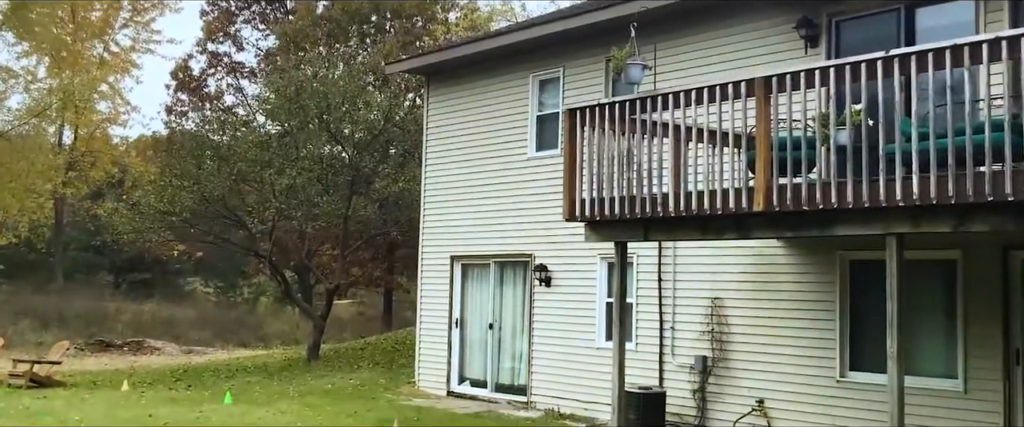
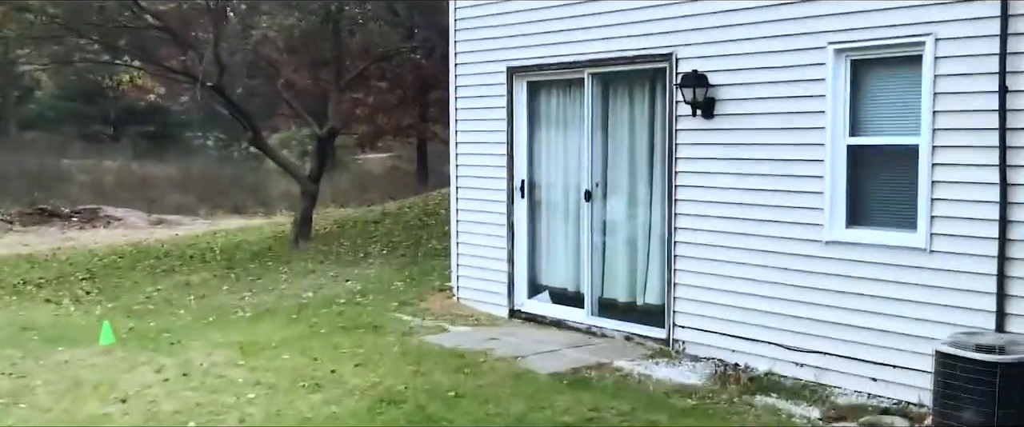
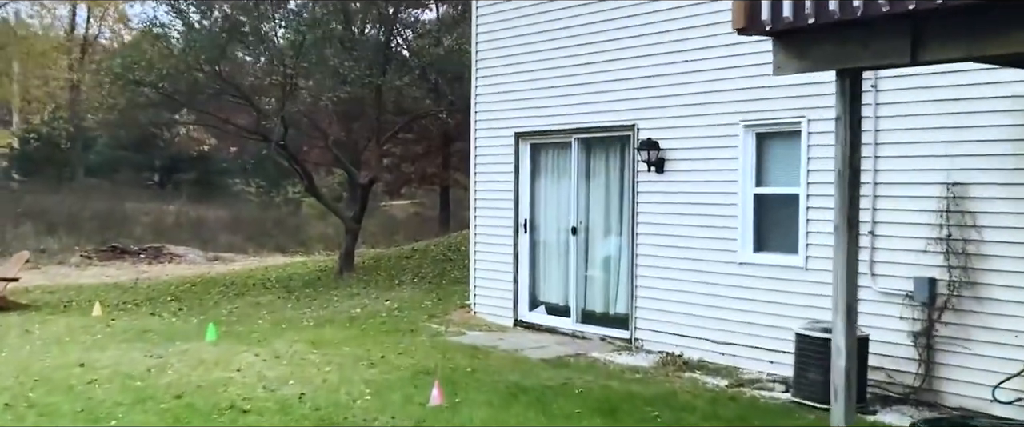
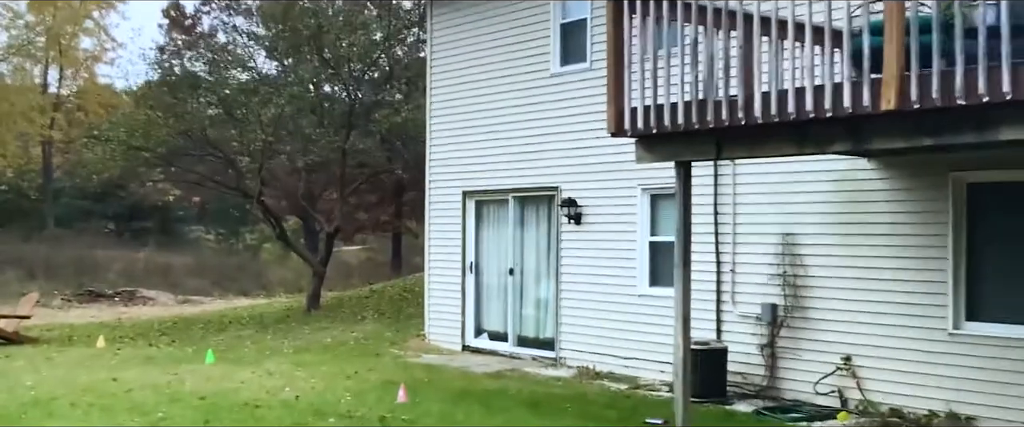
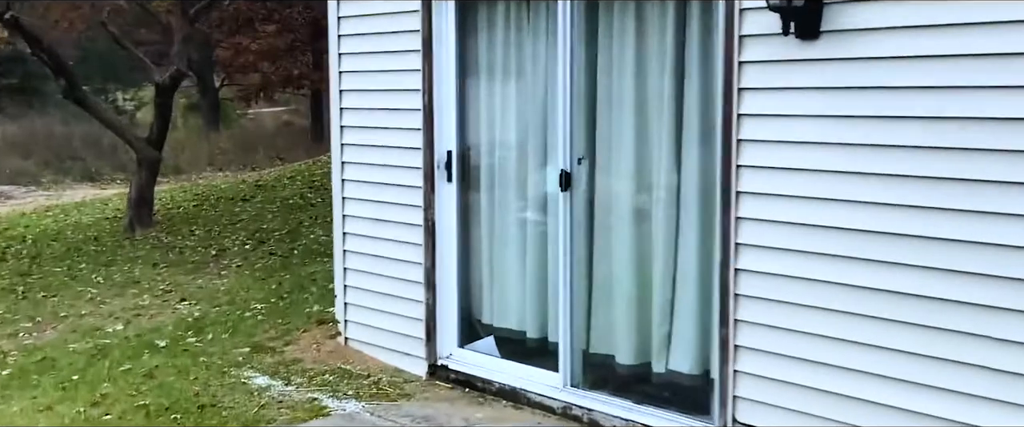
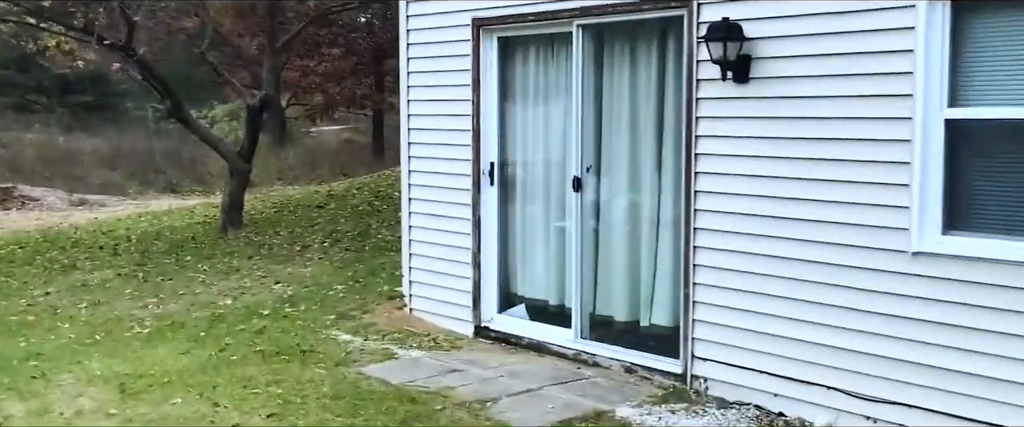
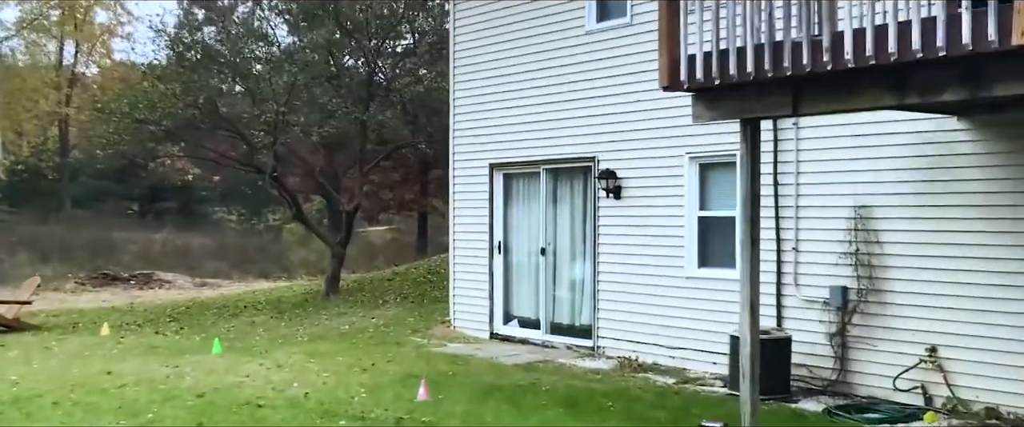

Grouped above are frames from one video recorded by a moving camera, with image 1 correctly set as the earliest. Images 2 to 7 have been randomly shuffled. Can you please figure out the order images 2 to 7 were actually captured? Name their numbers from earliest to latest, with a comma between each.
4, 7, 3, 2, 6, 5
